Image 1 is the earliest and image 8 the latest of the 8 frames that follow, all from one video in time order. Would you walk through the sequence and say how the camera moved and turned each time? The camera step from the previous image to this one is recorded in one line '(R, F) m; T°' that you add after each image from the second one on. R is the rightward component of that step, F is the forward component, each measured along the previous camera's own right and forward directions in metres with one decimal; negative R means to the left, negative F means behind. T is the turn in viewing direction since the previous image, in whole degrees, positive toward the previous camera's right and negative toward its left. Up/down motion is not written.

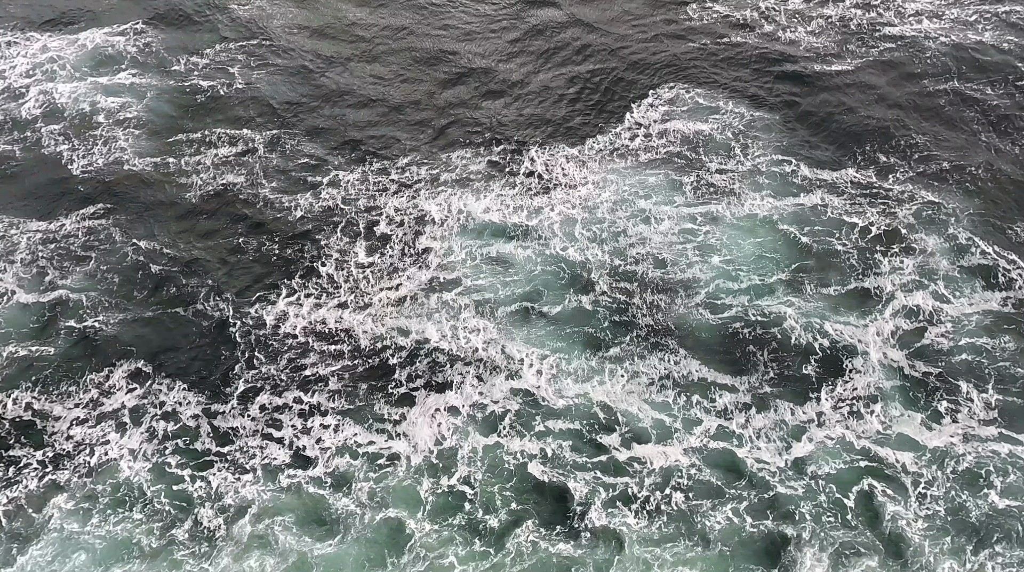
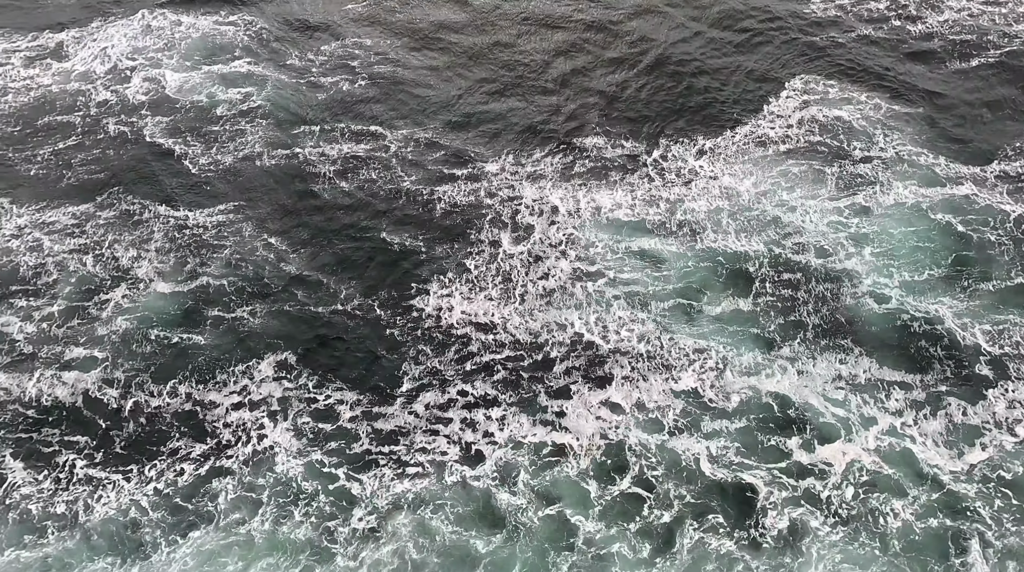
(-8.2, +2.1) m; -2°
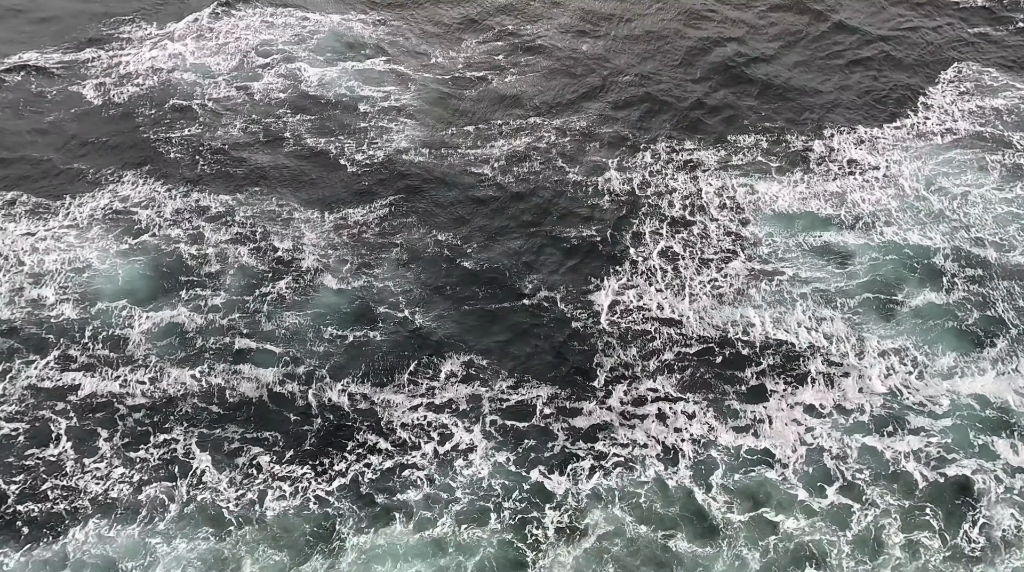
(-8.9, +1.0) m; -3°
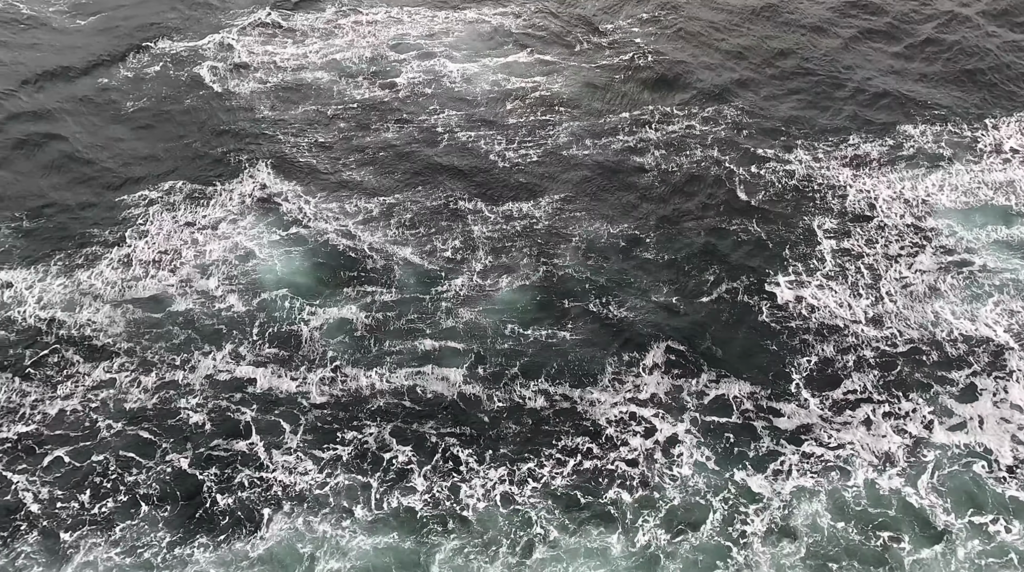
(-9.8, +0.4) m; -2°
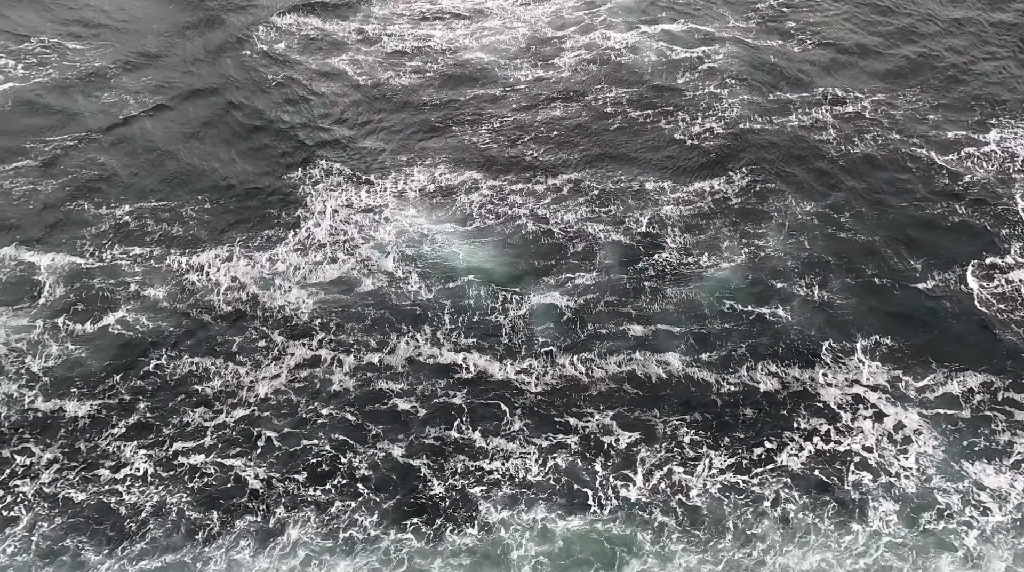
(-10.4, +0.2) m; -3°
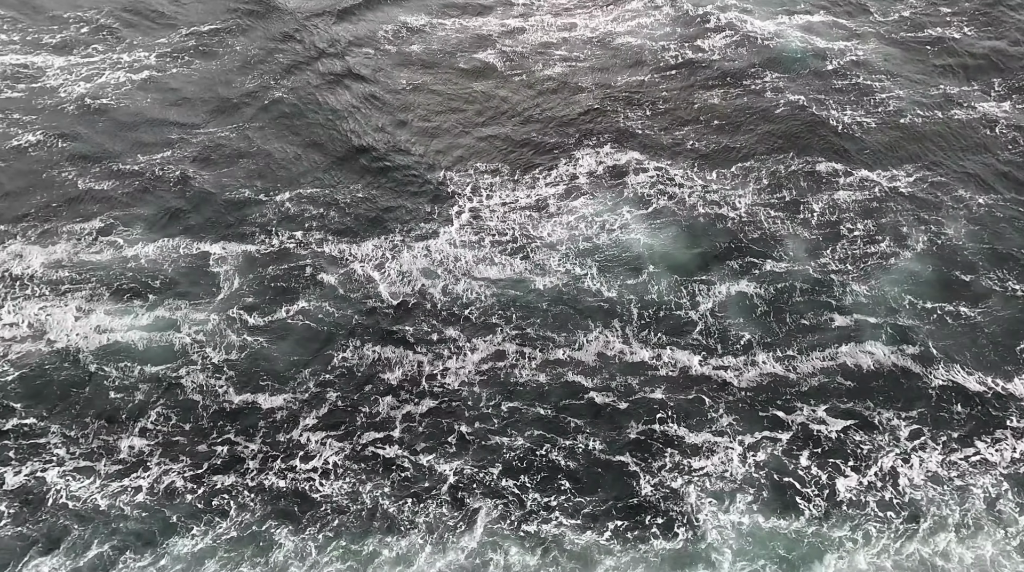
(-11.0, -0.1) m; -2°
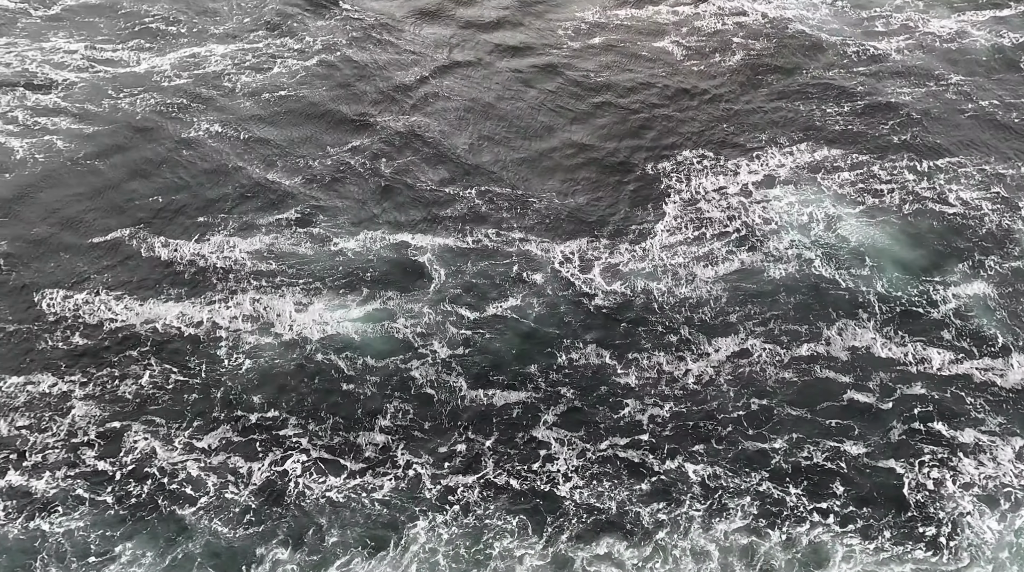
(-14.5, +1.0) m; -2°
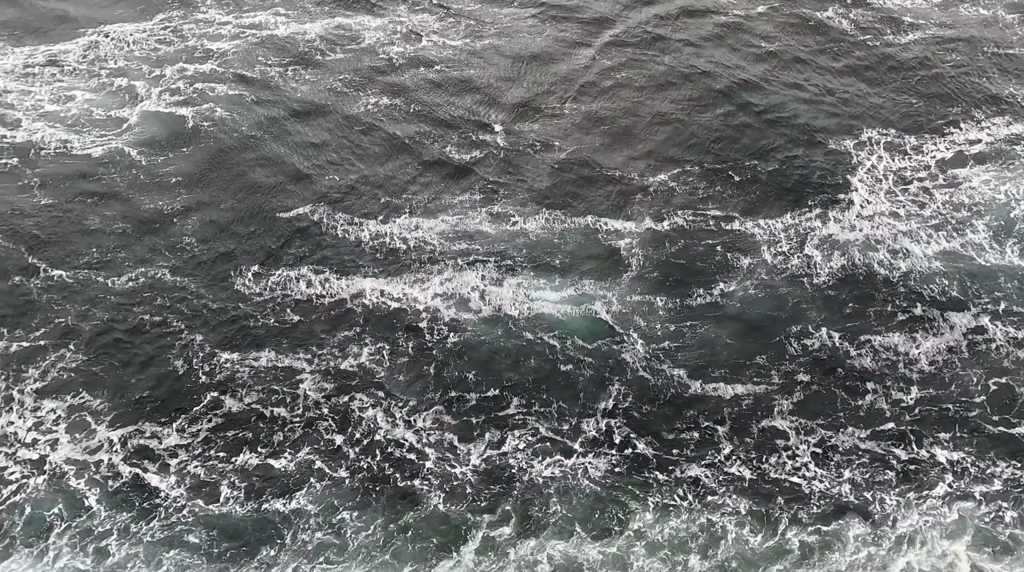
(-12.7, -0.2) m; -2°
